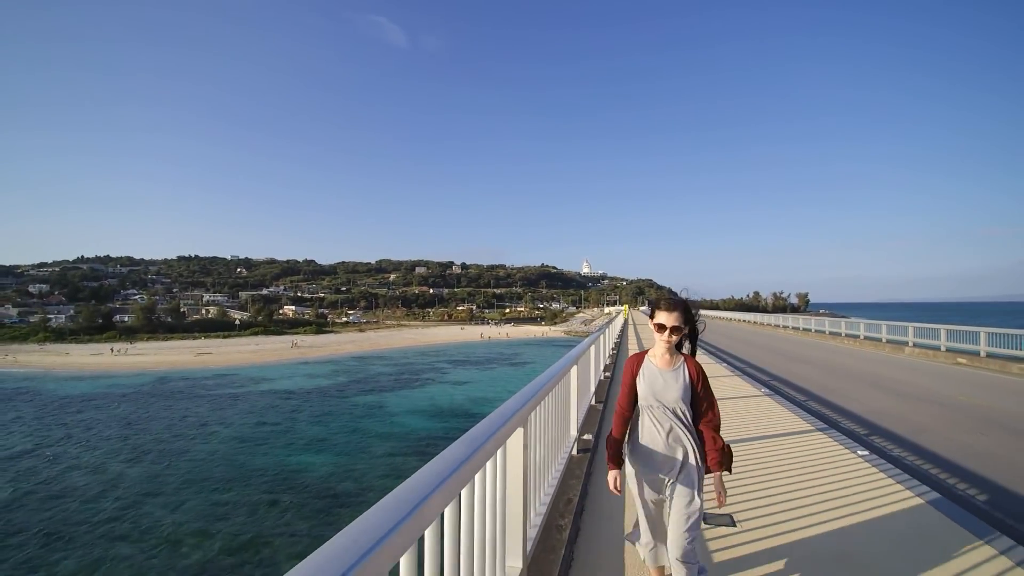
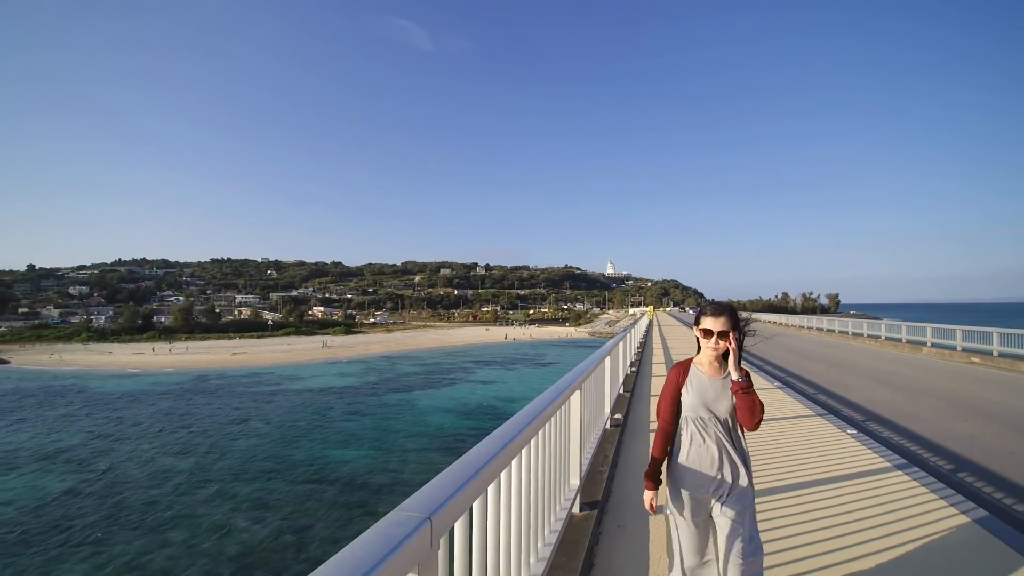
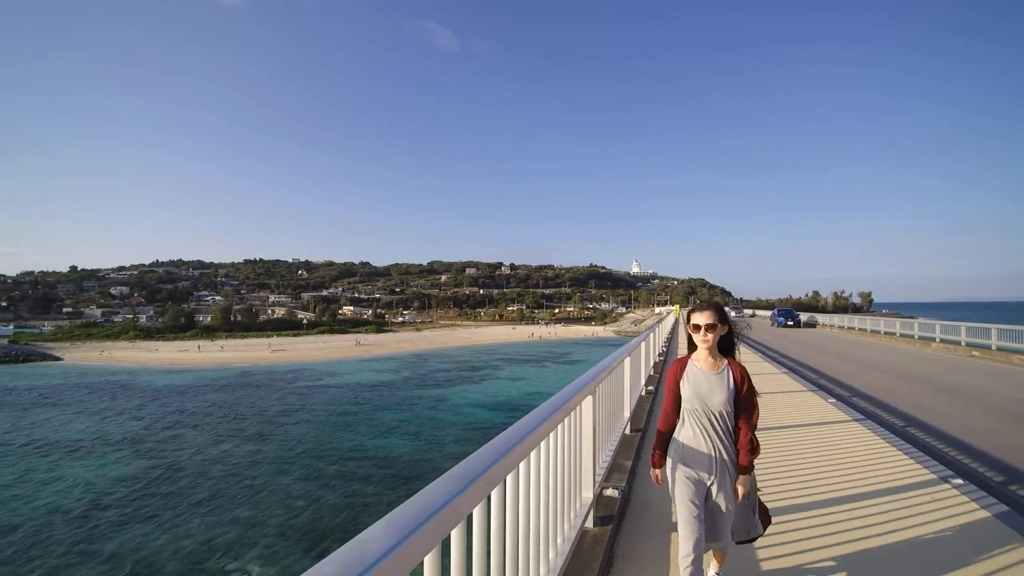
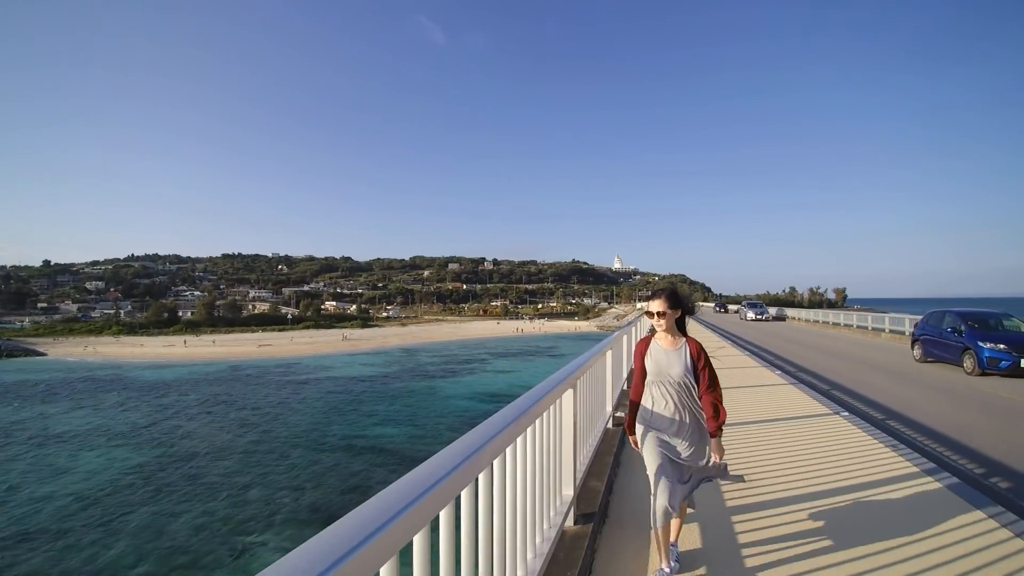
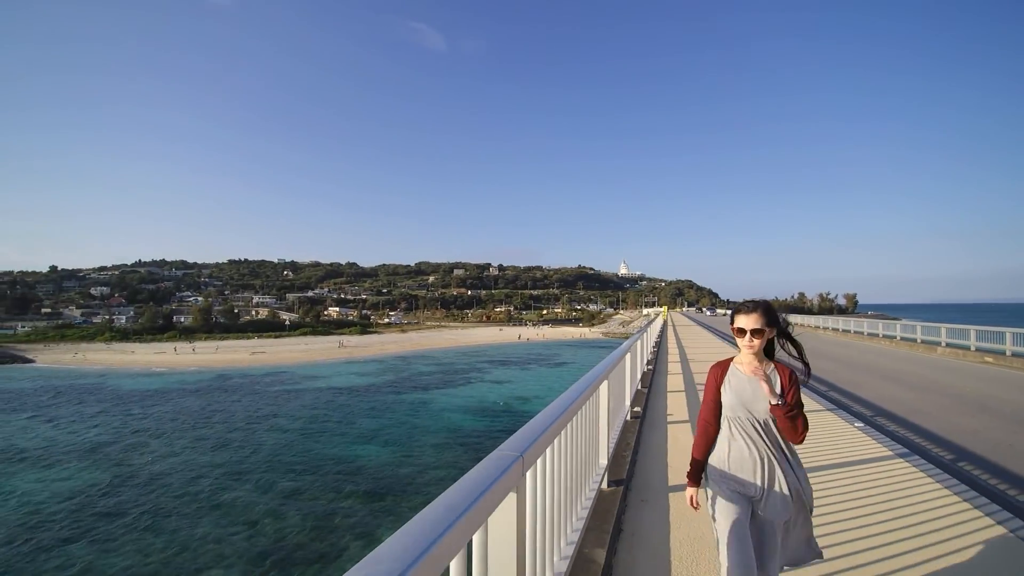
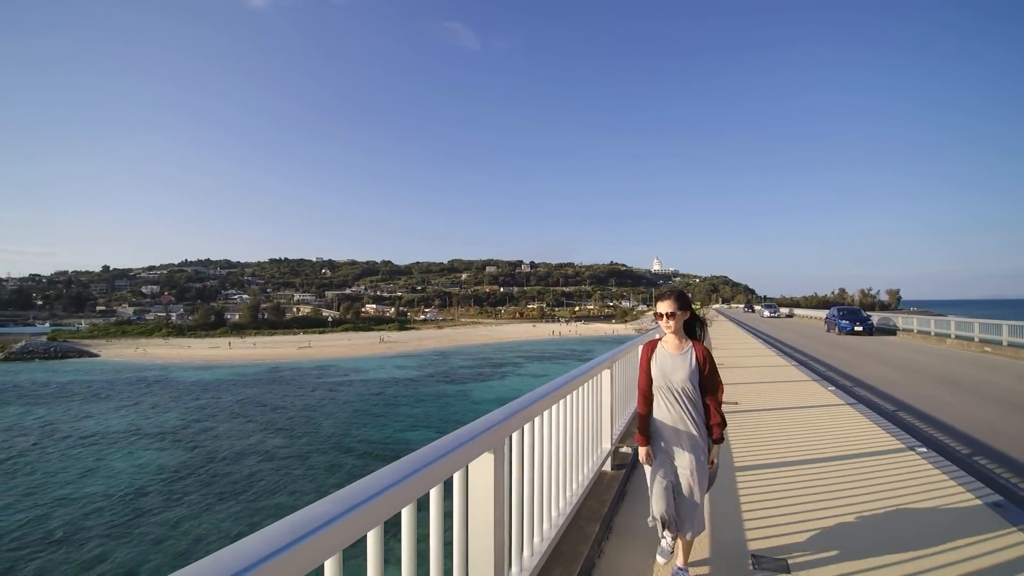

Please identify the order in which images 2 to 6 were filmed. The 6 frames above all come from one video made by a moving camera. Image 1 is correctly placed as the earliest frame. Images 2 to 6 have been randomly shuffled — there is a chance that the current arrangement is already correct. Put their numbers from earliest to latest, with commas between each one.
2, 5, 3, 6, 4
